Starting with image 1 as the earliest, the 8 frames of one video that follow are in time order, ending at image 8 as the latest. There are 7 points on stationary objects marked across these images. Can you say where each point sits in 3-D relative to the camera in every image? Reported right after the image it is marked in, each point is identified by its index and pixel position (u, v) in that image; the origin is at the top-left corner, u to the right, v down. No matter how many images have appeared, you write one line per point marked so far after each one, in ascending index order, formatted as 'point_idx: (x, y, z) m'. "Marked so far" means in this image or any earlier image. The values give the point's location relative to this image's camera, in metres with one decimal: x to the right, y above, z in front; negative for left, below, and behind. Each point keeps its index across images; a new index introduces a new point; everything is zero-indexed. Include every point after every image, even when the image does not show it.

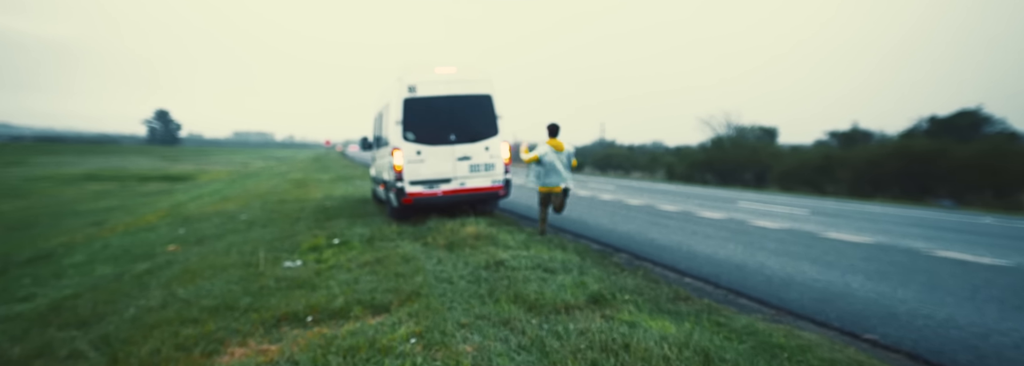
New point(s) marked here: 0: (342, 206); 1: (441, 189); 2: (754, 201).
0: (-4.6, -0.6, +13.3) m
1: (-1.3, -0.1, +9.4) m
2: (+7.1, -0.5, +14.5) m
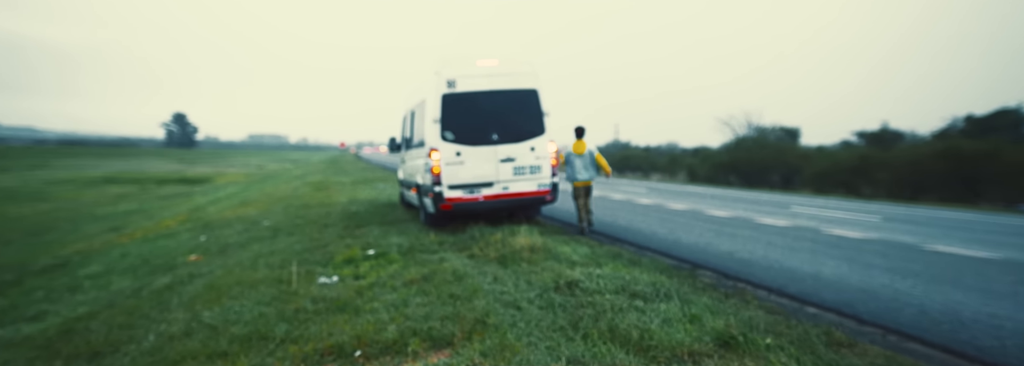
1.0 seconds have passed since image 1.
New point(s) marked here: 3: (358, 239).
0: (-3.6, -0.7, +12.6) m
1: (-0.5, -0.2, +8.6) m
2: (+8.1, -0.6, +13.5) m
3: (-2.7, -1.0, +8.6) m
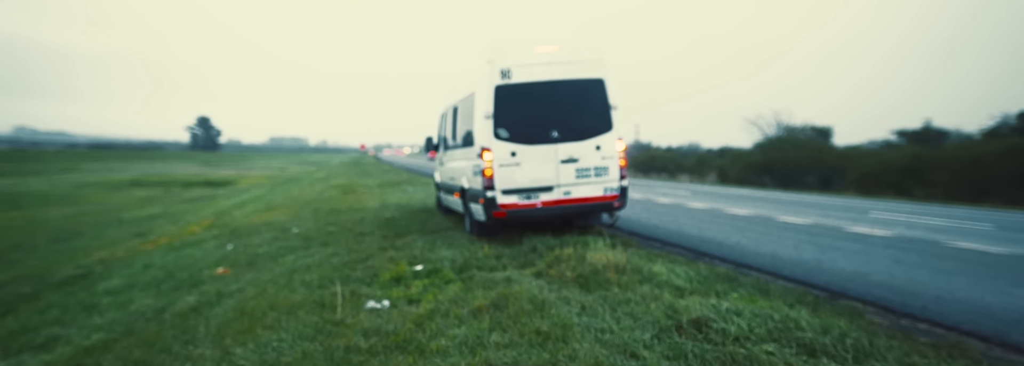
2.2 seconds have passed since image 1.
0: (-2.5, -0.8, +11.7) m
1: (+0.4, -0.3, +7.6) m
2: (+9.2, -0.7, +12.2) m
3: (-1.7, -1.1, +7.6) m
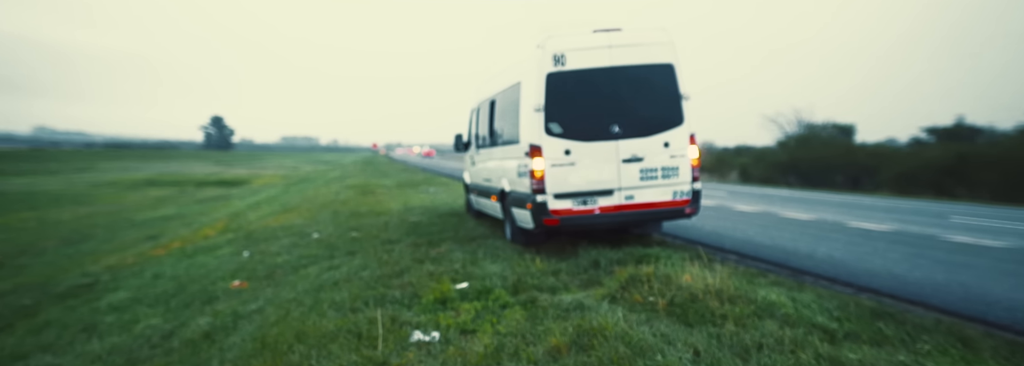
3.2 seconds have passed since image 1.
0: (-1.7, -0.9, +10.8) m
1: (+1.2, -0.3, +6.6) m
2: (+10.1, -0.7, +11.0) m
3: (-1.0, -1.1, +6.7) m
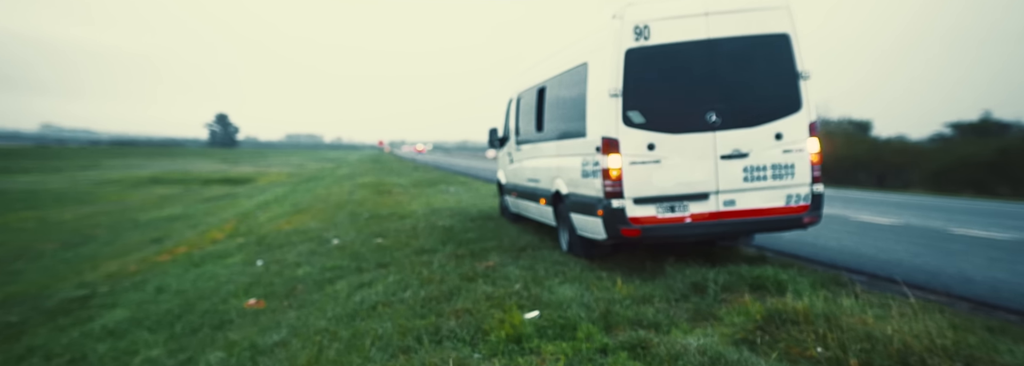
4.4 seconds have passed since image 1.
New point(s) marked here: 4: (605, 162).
0: (-0.9, -0.9, +9.6) m
1: (+2.0, -0.3, +5.4) m
2: (+10.9, -0.7, +9.8) m
3: (-0.1, -1.1, +5.5) m
4: (+1.1, +0.2, +5.7) m
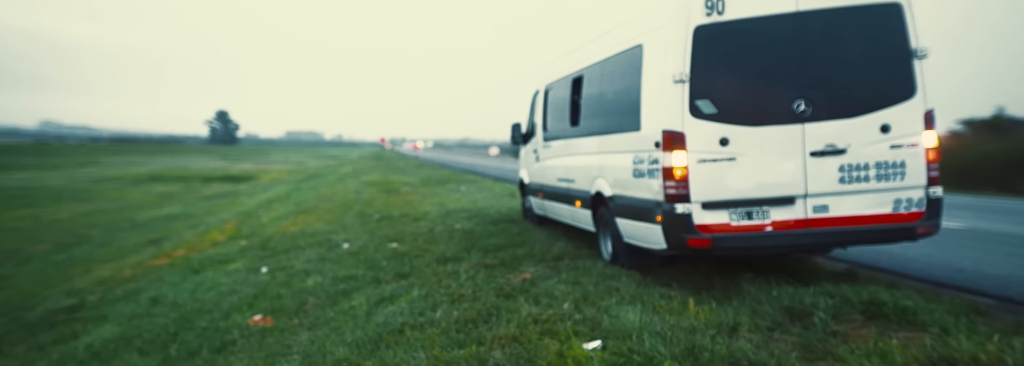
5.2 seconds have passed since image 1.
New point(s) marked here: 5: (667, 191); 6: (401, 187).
0: (-0.4, -0.9, +8.9) m
1: (+2.5, -0.4, +4.7) m
2: (+11.4, -0.7, +8.9) m
3: (+0.3, -1.2, +4.7) m
4: (+1.5, +0.2, +4.9) m
5: (+1.5, -0.1, +4.8) m
6: (-4.3, -0.1, +19.3) m
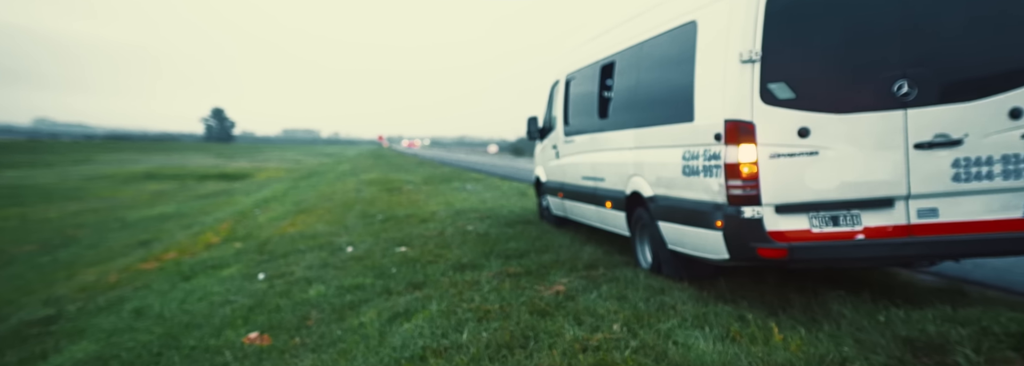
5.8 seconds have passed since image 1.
0: (-0.1, -0.8, +8.1) m
1: (+2.8, -0.4, +3.9) m
2: (+11.7, -0.7, +8.3) m
3: (+0.7, -1.2, +4.0) m
4: (+1.9, +0.2, +4.2) m
5: (+1.9, -0.1, +4.1) m
6: (-4.0, -0.1, +18.6) m
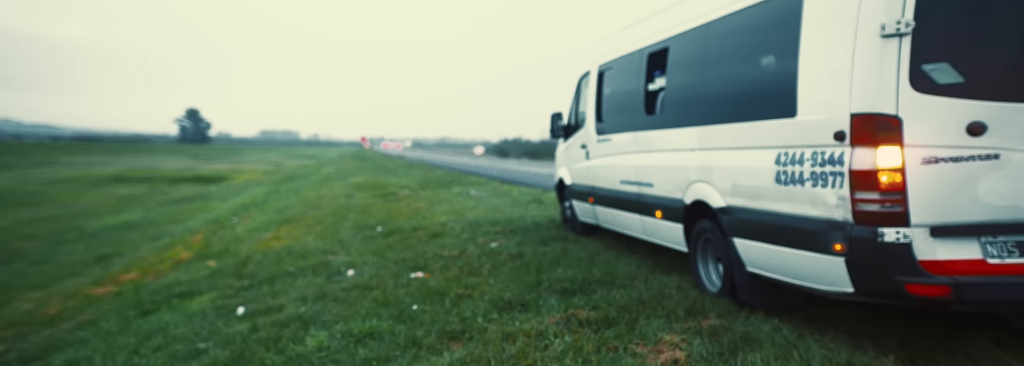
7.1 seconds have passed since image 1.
0: (+0.5, -1.0, +6.6) m
1: (+3.5, -0.5, +2.5) m
2: (+12.2, -0.9, +7.2) m
3: (+1.4, -1.3, +2.5) m
4: (+2.6, +0.1, +2.7) m
5: (+2.6, -0.2, +2.7) m
6: (-3.8, -0.3, +16.9) m
